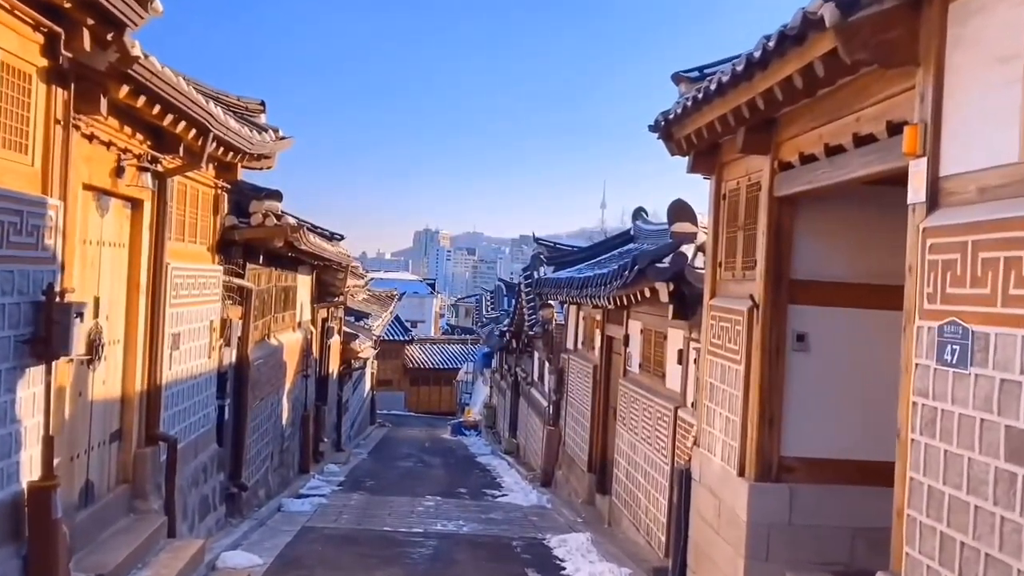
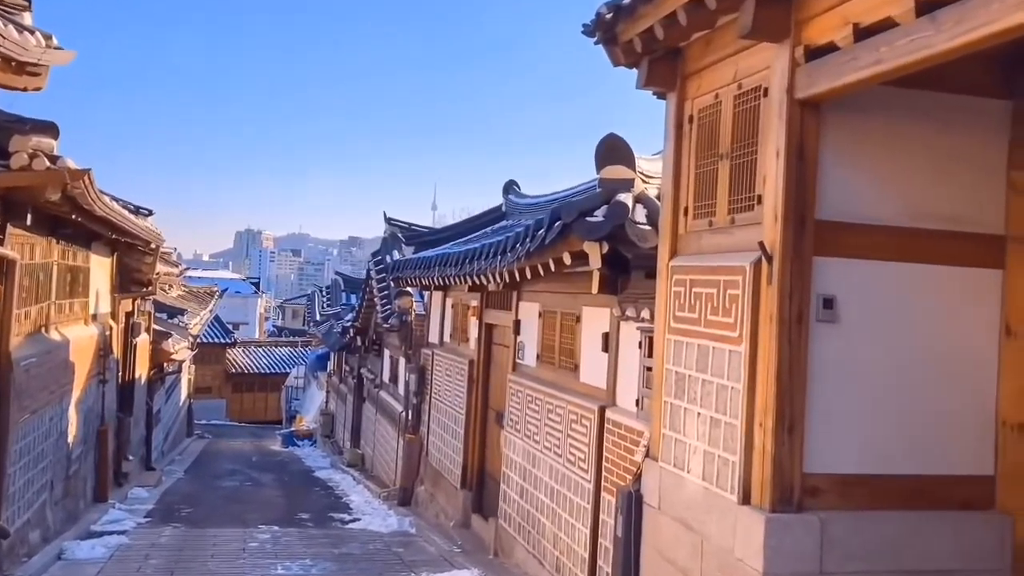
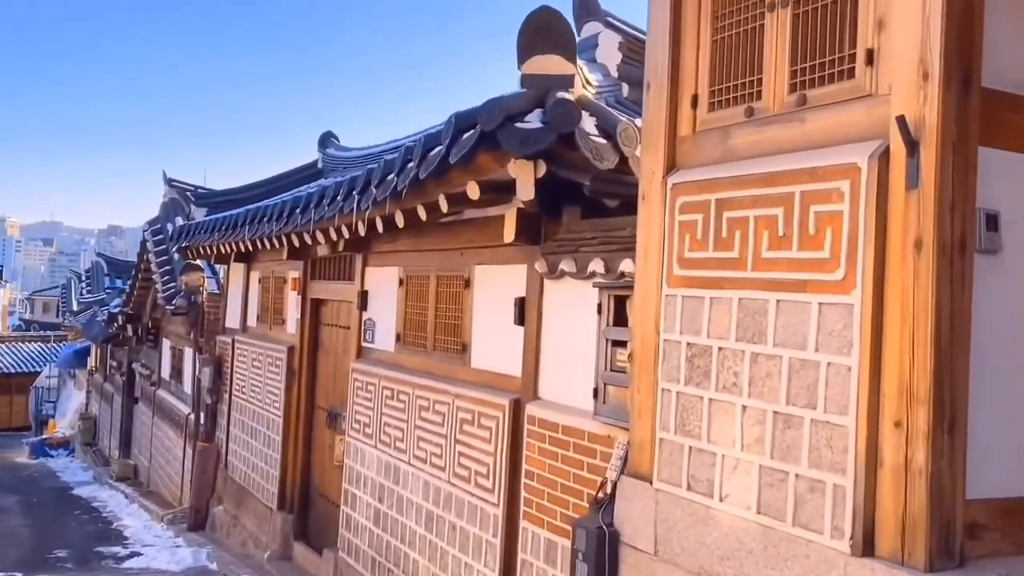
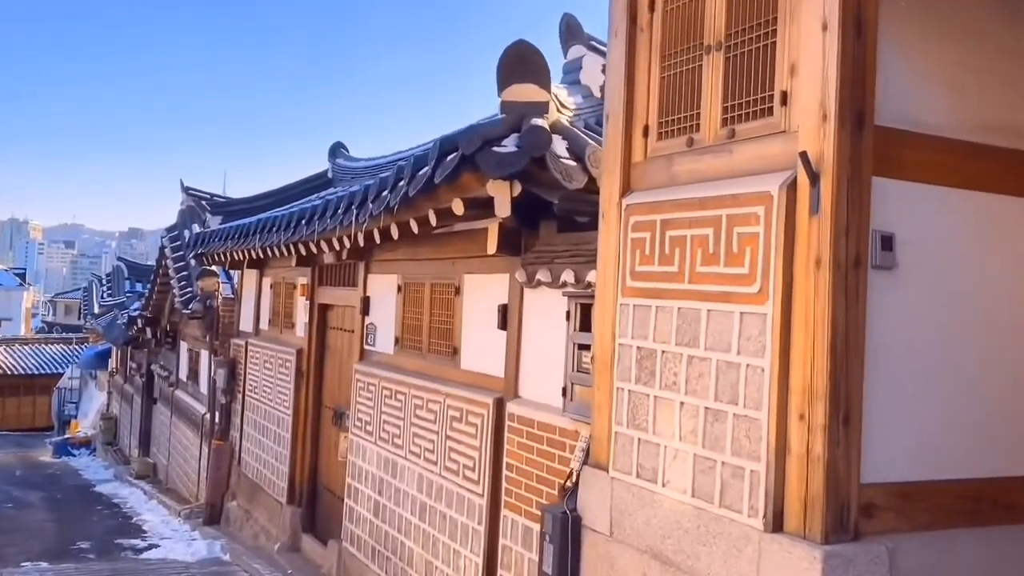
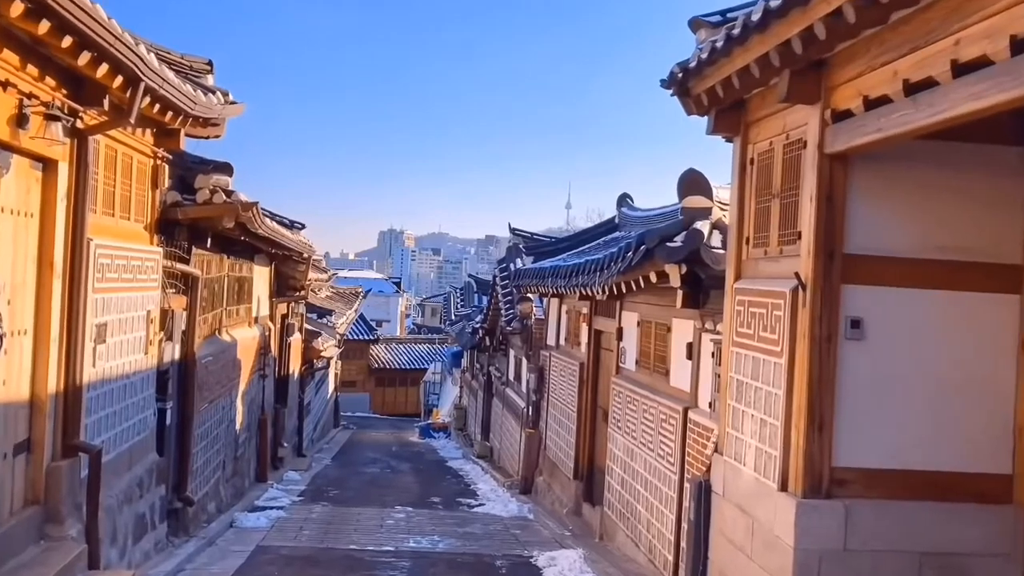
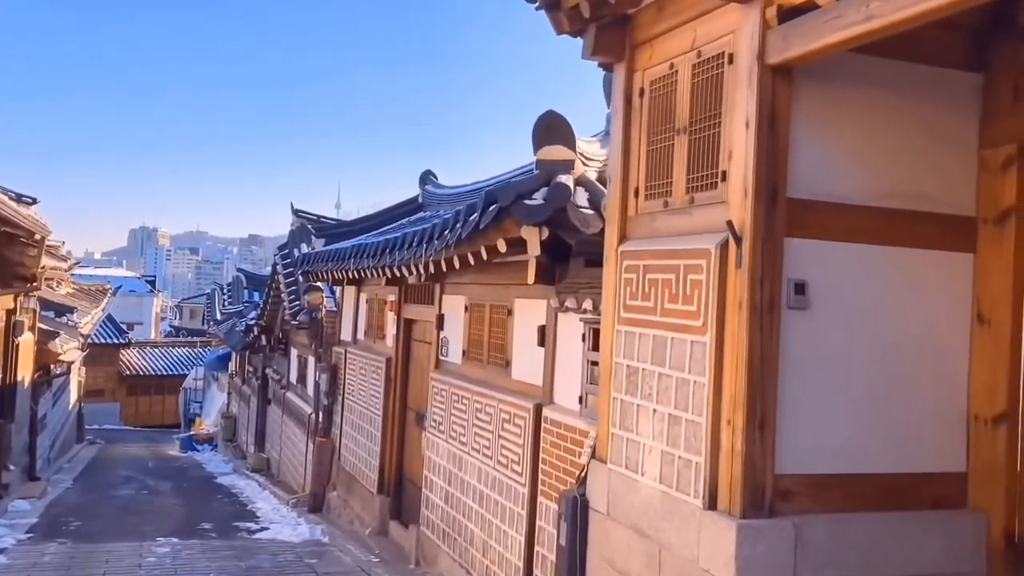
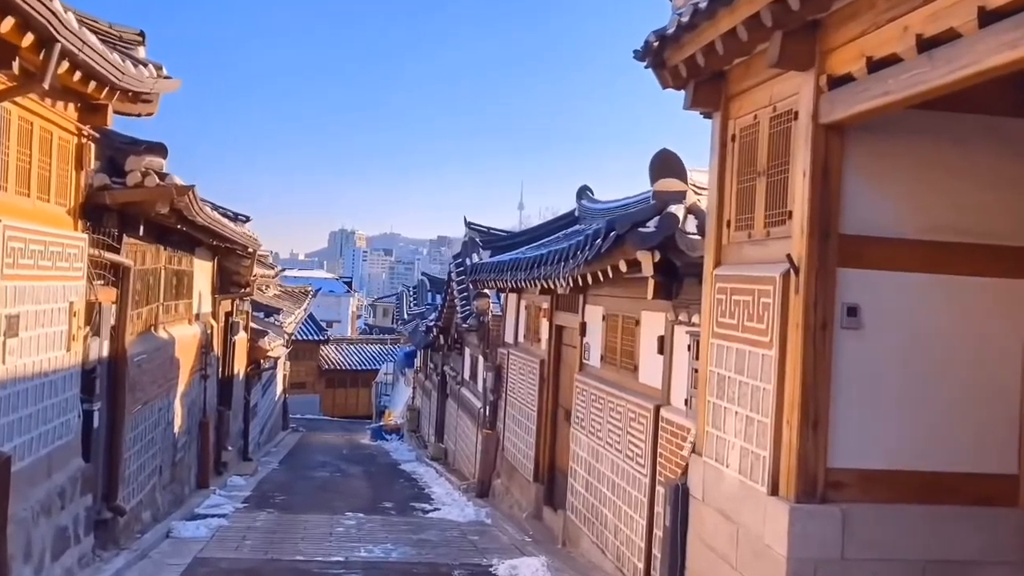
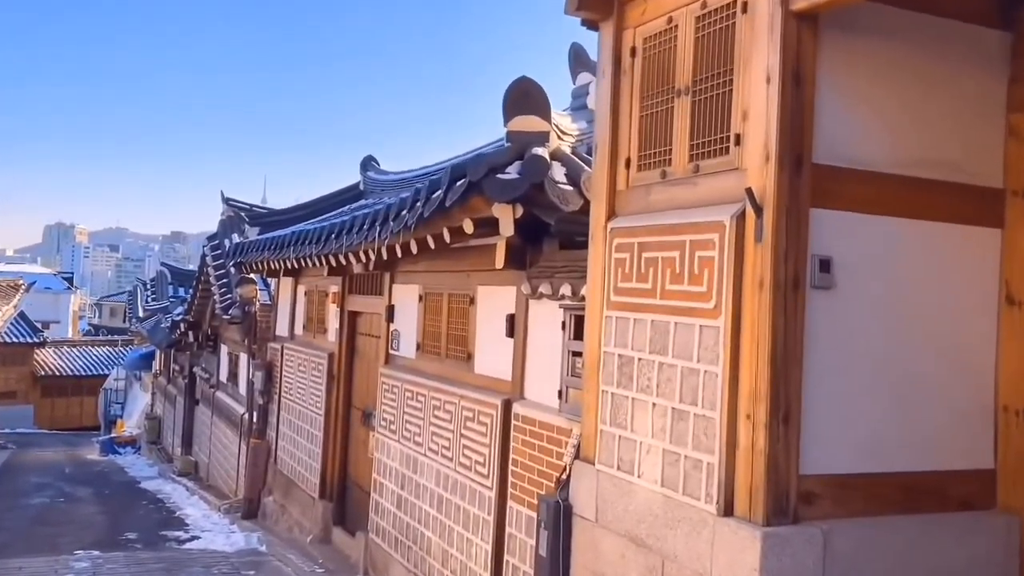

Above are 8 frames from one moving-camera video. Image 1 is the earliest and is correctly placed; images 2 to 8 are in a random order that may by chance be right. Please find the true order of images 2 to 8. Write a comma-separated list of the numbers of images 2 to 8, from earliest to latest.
5, 7, 2, 6, 8, 4, 3
